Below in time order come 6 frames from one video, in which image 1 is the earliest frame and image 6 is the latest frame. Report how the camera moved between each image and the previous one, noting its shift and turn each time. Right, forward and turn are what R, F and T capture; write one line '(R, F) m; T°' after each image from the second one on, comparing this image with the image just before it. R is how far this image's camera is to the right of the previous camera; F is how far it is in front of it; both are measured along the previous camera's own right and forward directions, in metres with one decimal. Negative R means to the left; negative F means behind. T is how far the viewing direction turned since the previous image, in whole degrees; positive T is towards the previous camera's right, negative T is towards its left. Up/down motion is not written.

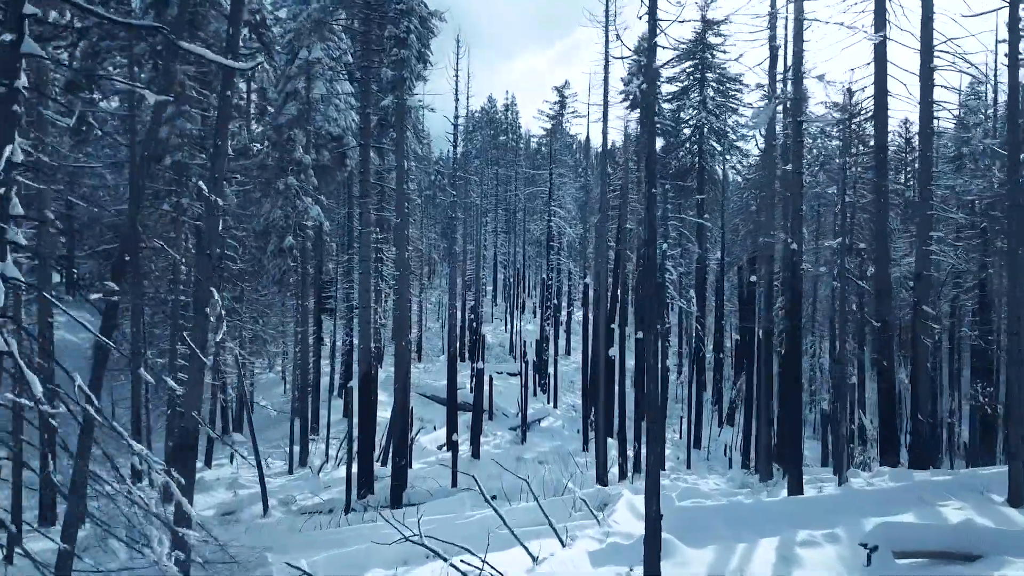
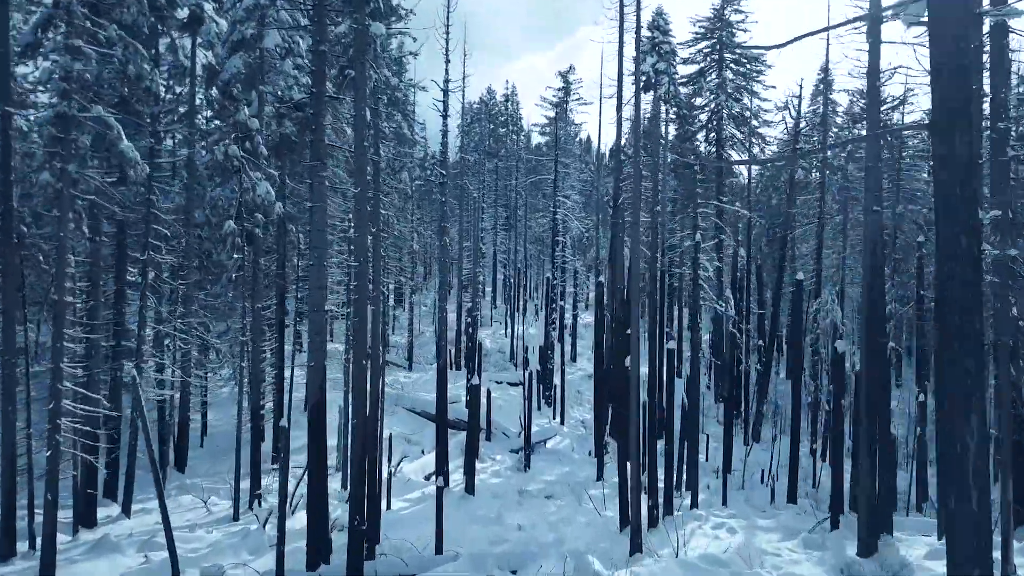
(0.0, +3.6) m; 0°
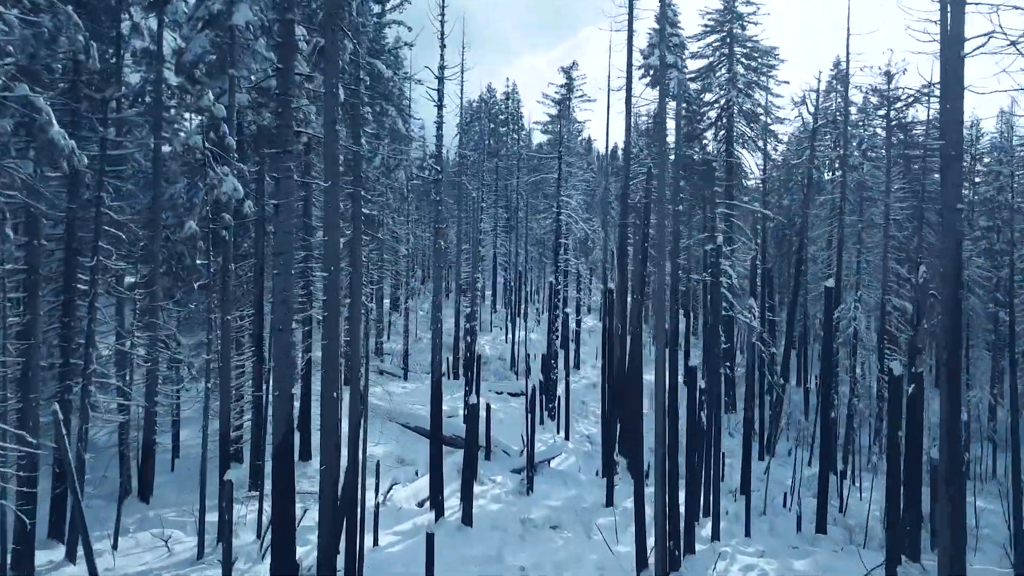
(-0.1, +1.7) m; 0°
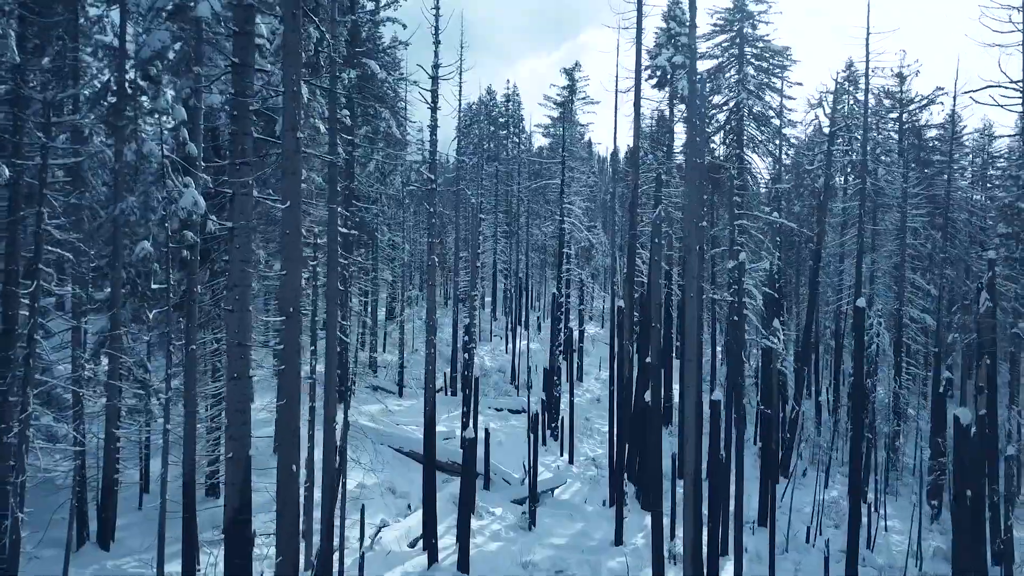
(0.0, +1.5) m; 0°
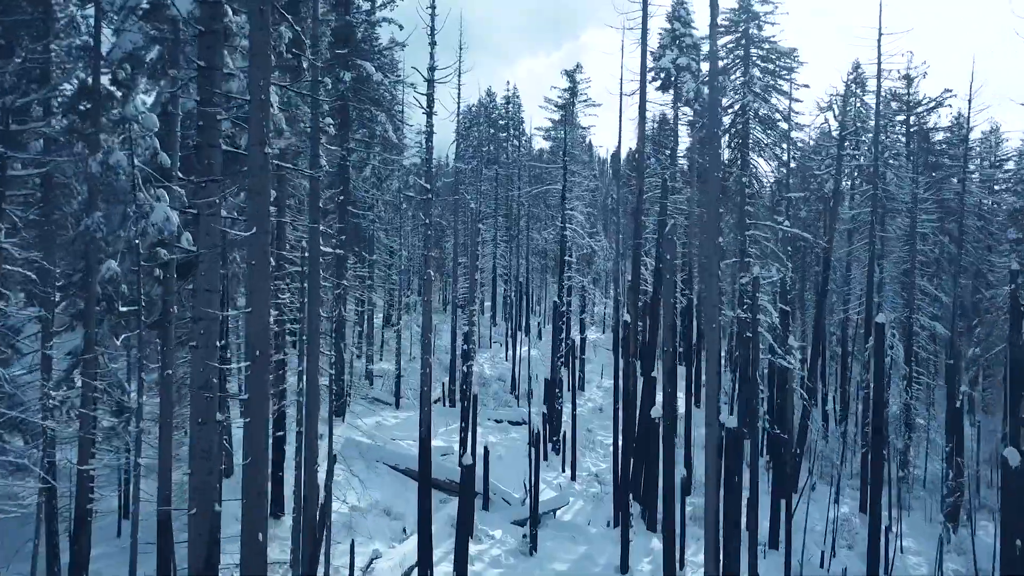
(0.0, +0.8) m; 0°
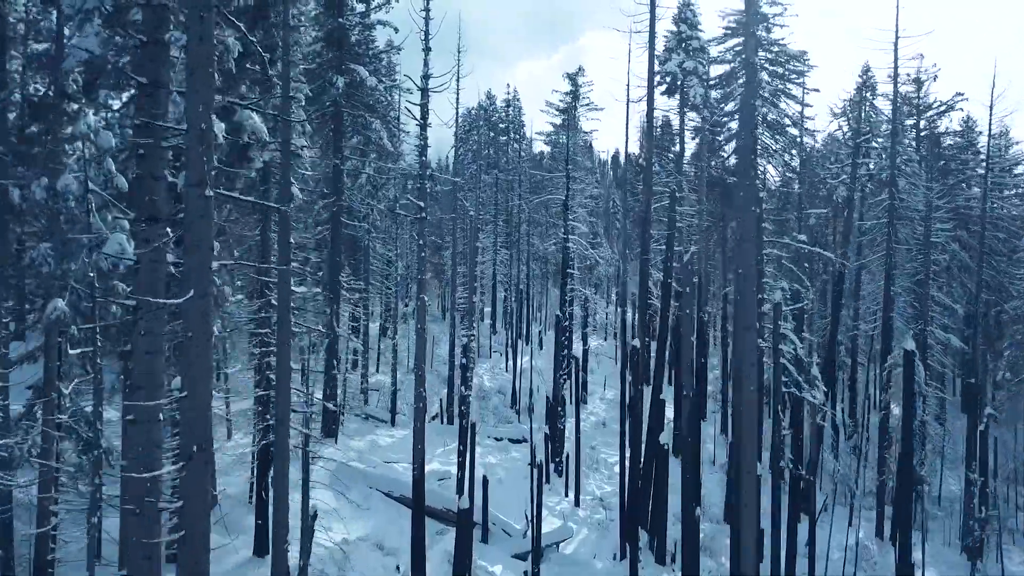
(0.0, +1.1) m; 0°
